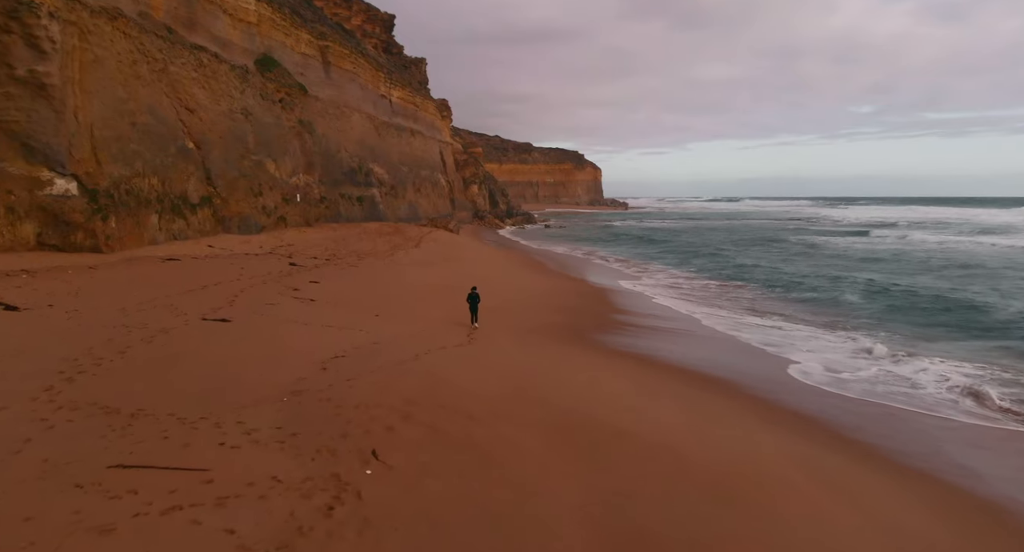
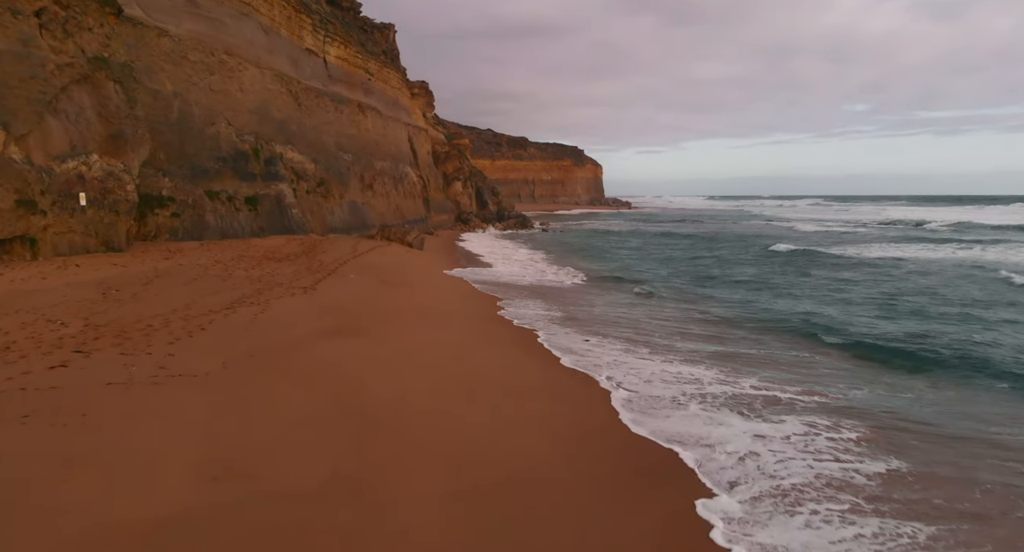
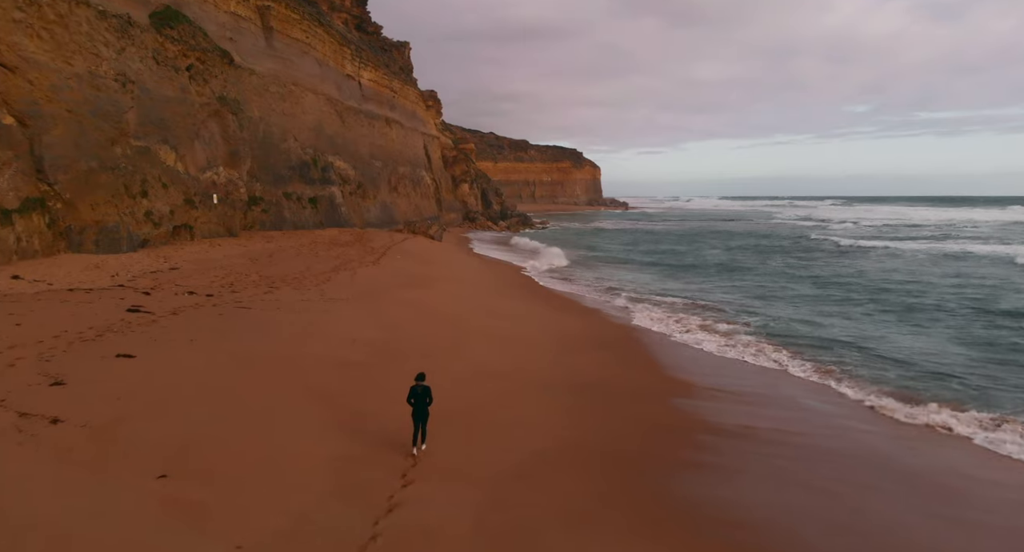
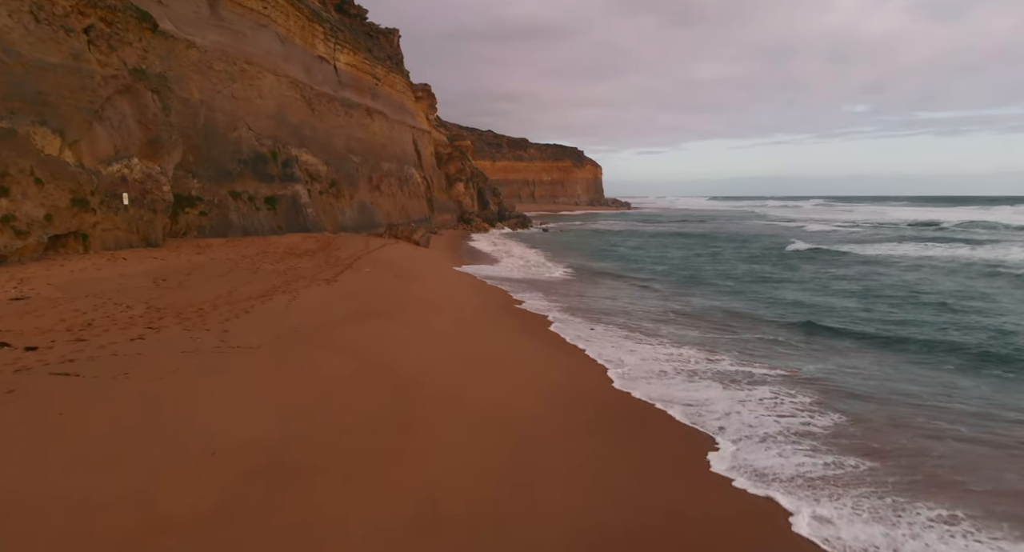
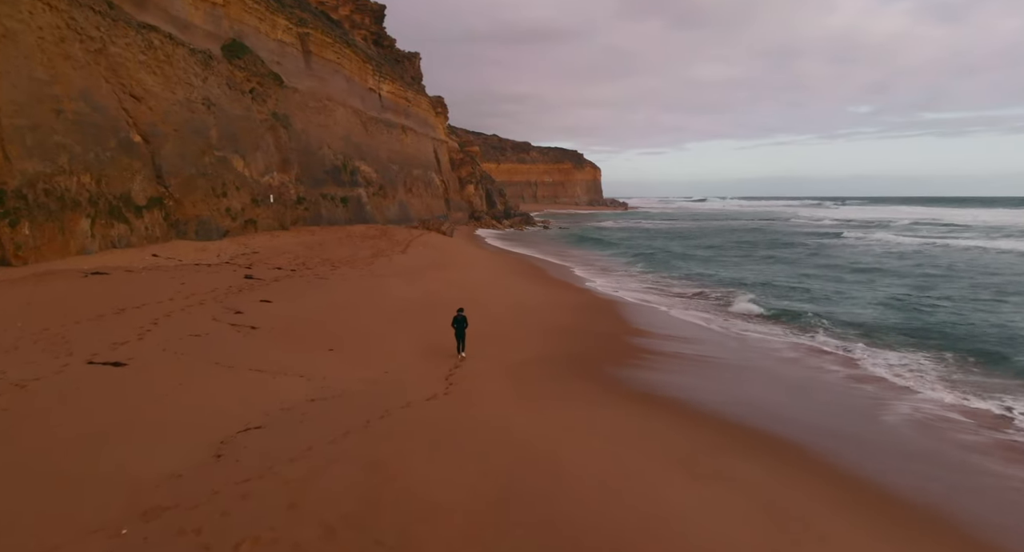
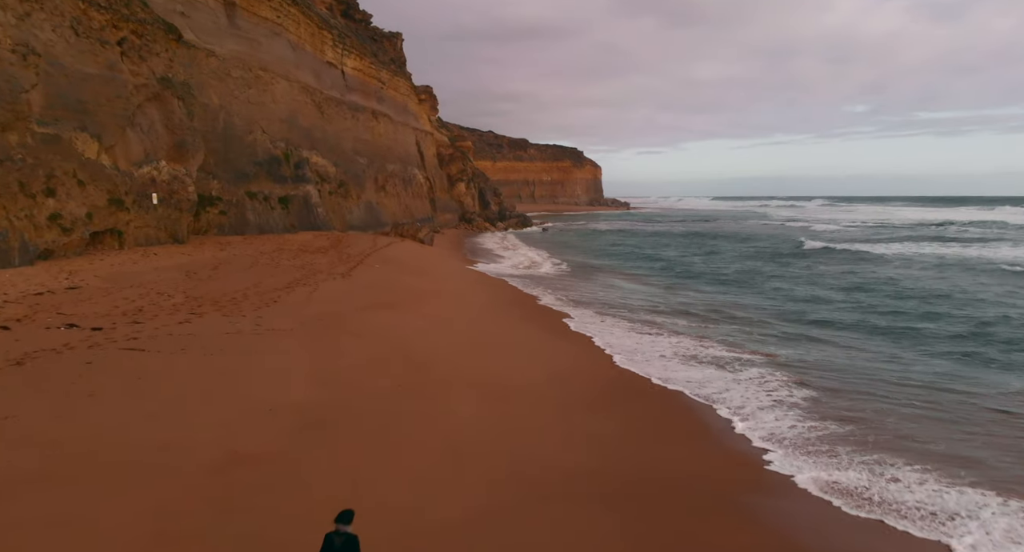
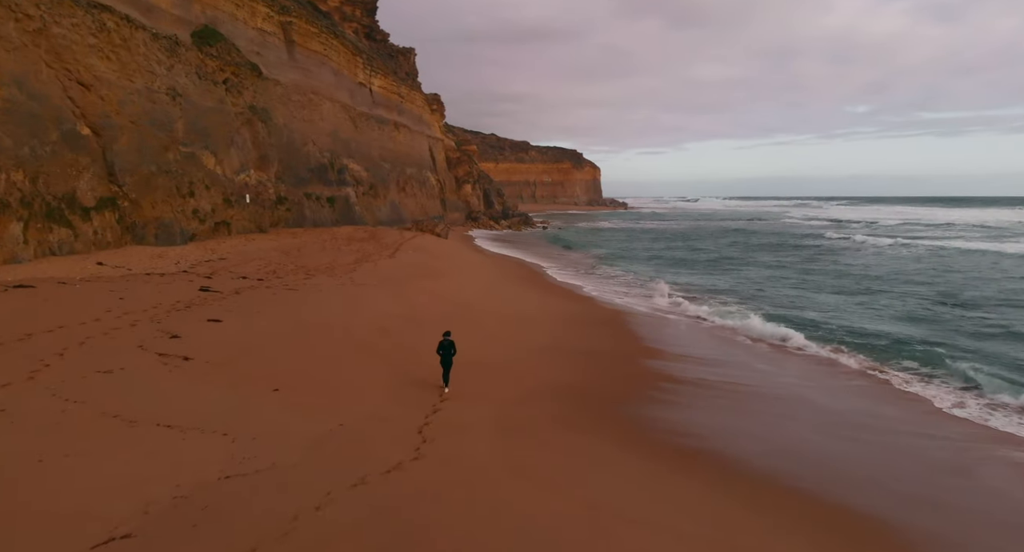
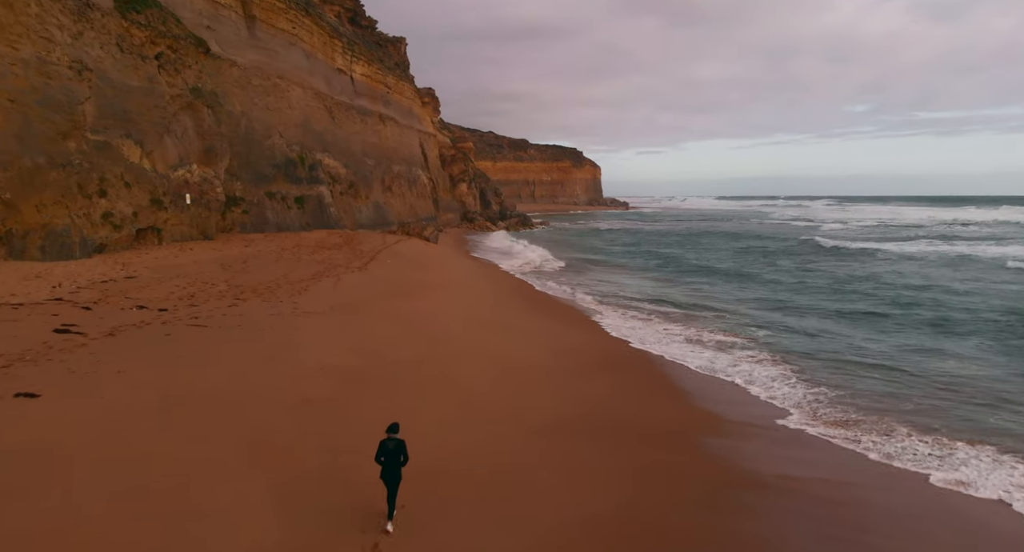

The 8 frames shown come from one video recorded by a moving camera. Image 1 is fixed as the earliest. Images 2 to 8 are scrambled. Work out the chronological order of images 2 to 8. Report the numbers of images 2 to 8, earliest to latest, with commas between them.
5, 7, 3, 8, 6, 4, 2
